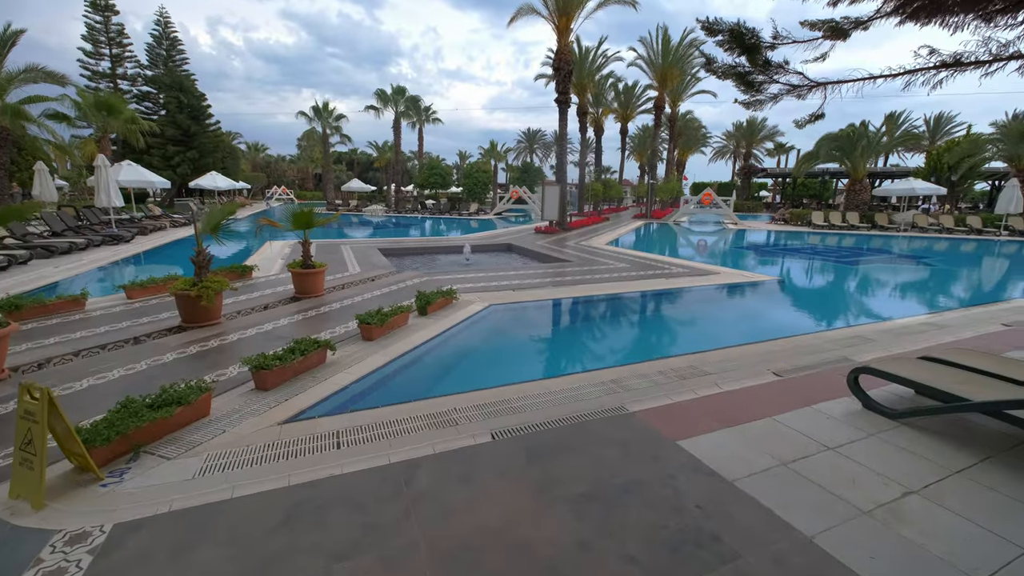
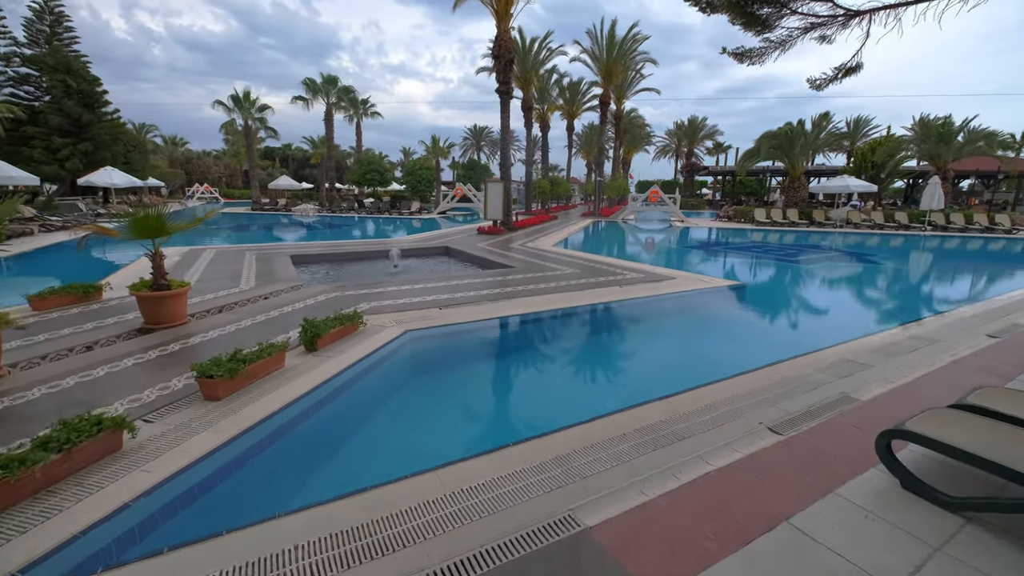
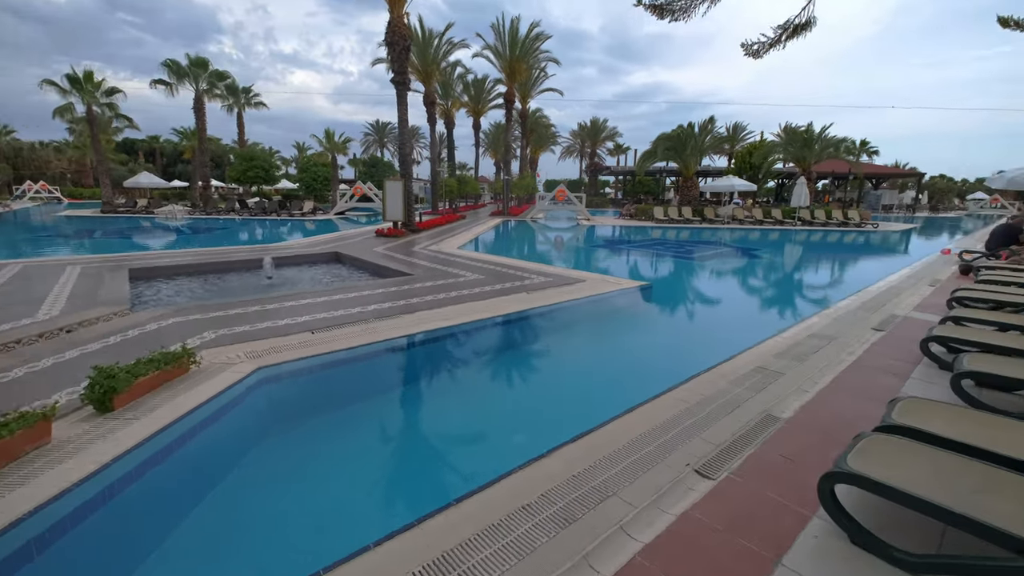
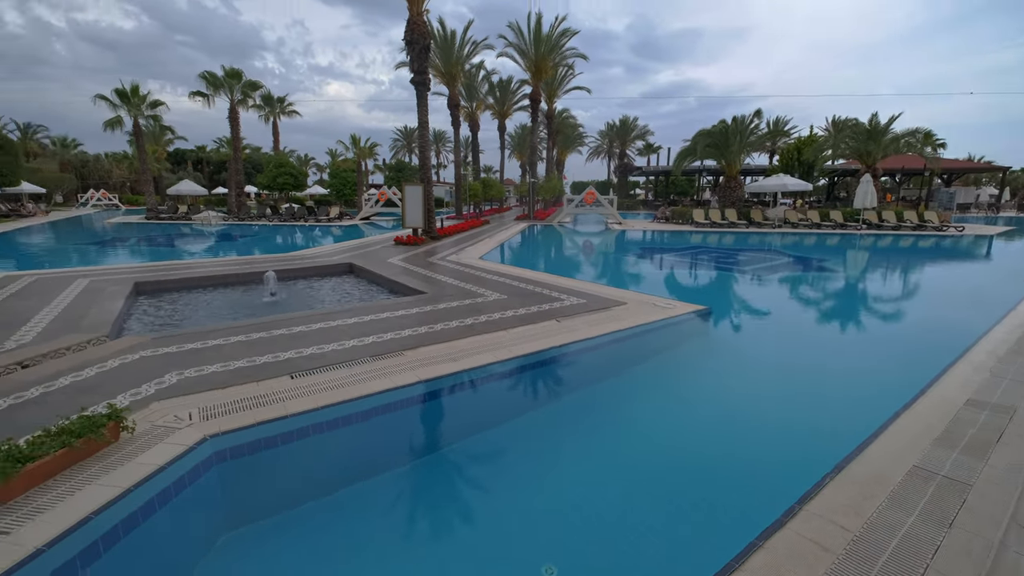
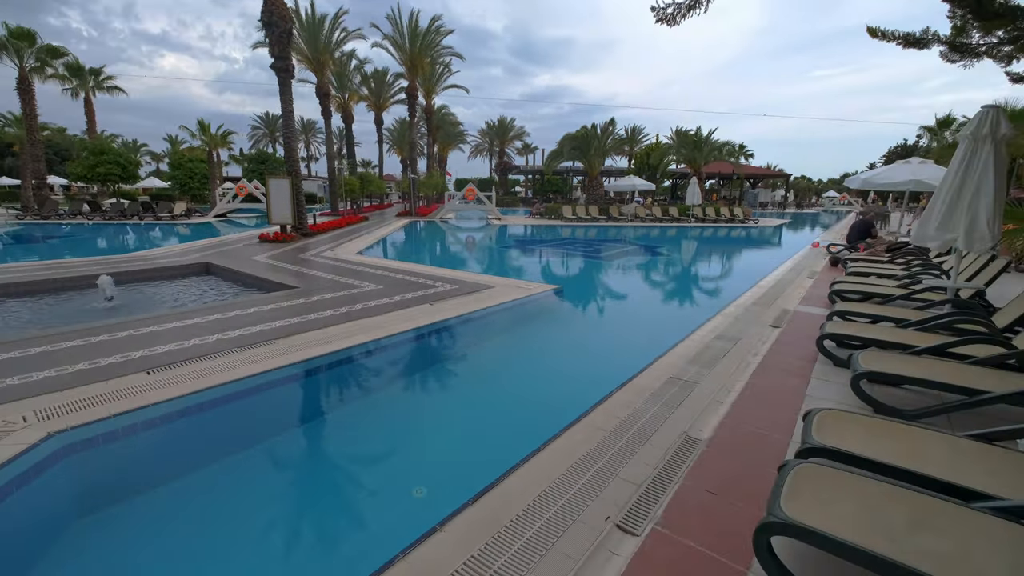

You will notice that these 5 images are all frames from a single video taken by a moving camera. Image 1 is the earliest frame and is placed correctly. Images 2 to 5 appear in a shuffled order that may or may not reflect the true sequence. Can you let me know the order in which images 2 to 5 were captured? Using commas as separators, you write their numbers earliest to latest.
2, 3, 5, 4
